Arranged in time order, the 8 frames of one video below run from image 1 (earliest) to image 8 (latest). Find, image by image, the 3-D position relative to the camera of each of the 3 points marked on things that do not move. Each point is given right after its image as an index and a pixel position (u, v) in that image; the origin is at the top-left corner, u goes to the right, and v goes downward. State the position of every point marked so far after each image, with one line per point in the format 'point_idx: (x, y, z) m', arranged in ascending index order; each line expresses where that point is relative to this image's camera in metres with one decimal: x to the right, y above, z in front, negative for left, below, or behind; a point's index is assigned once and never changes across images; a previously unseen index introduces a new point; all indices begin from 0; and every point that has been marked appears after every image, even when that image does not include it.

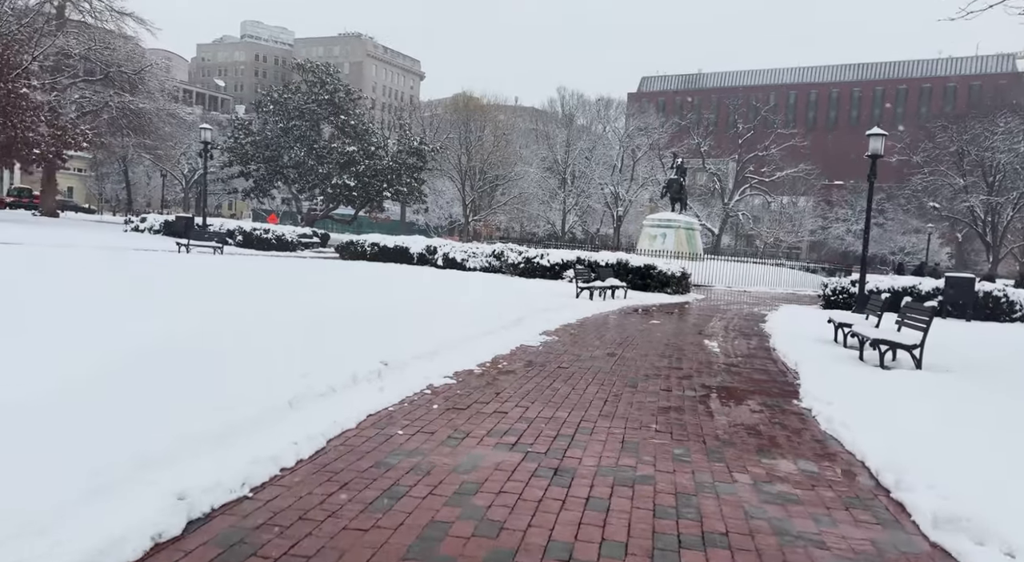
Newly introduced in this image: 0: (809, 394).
0: (+2.7, -1.0, +6.9) m
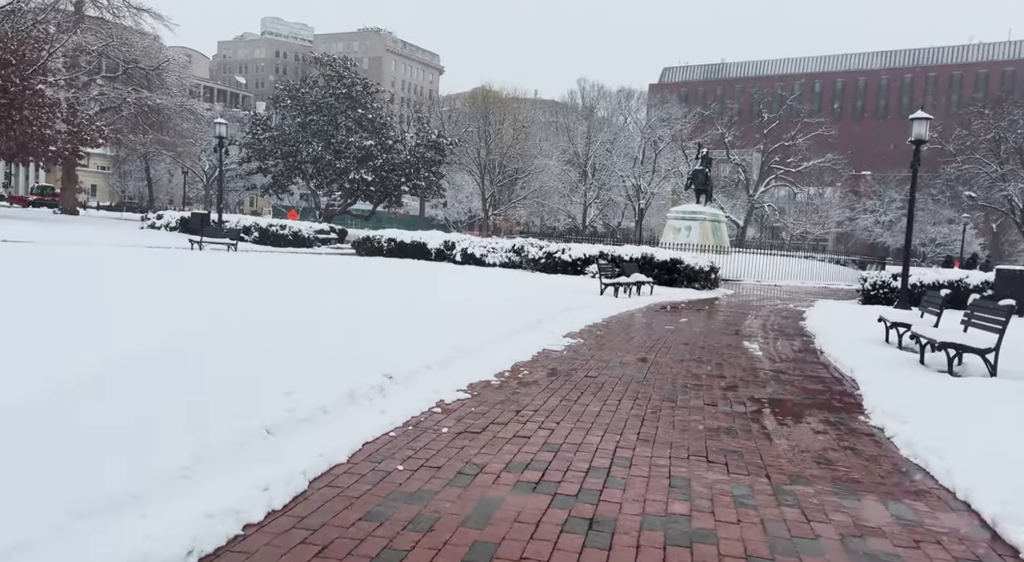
0: (+2.9, -1.0, +6.0) m
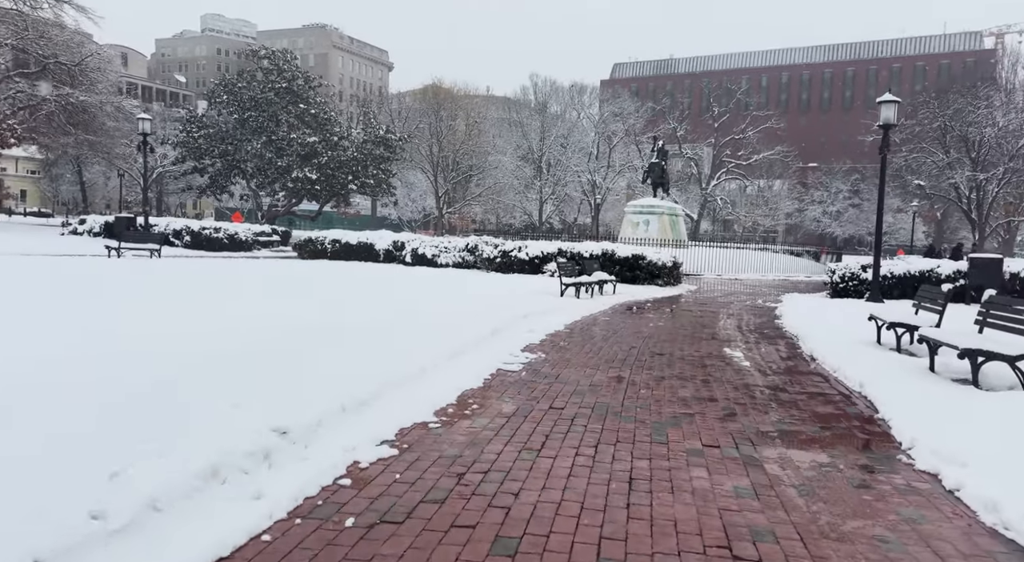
0: (+2.6, -1.0, +4.8) m
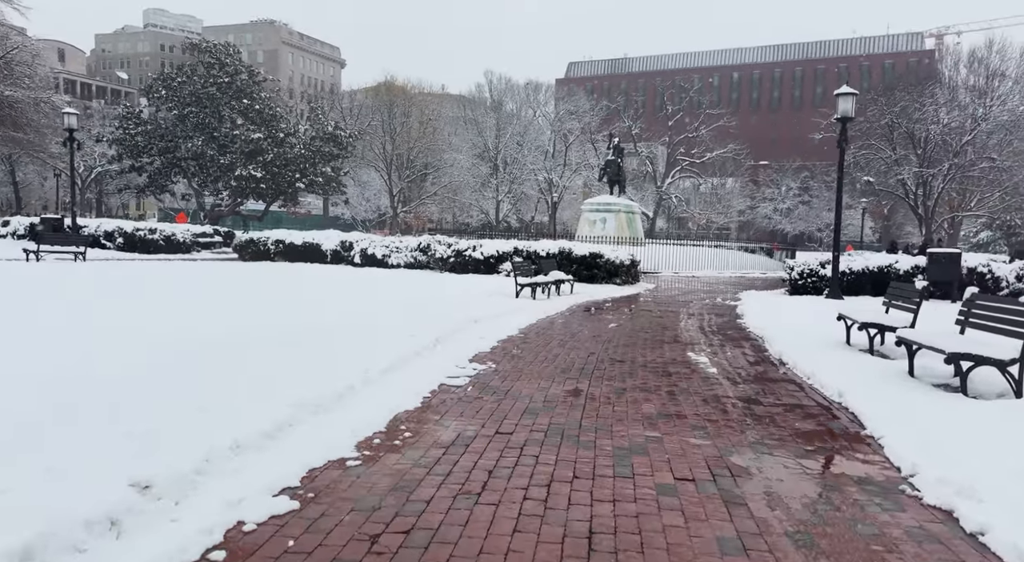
0: (+2.2, -1.0, +4.1) m
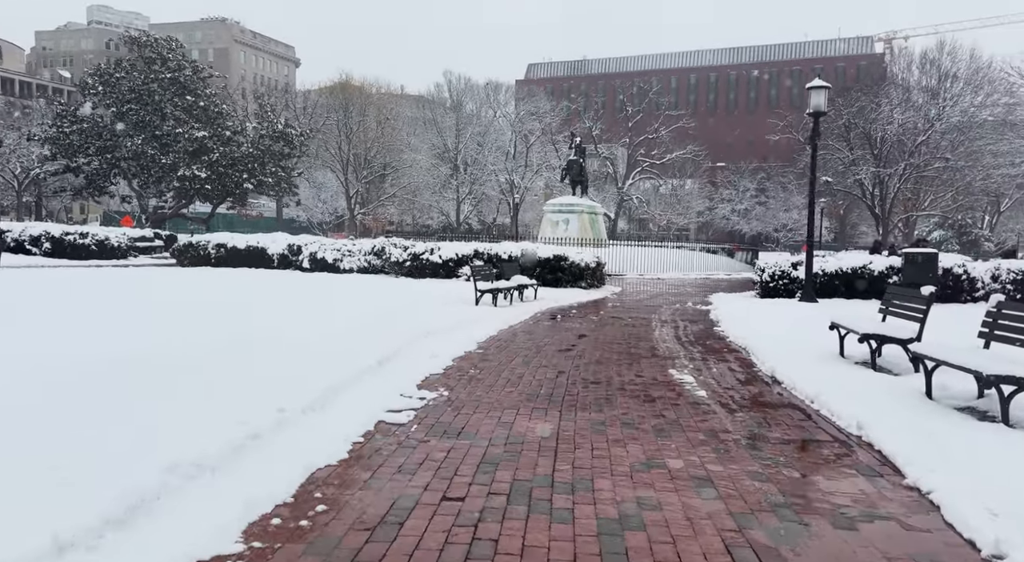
0: (+2.0, -1.1, +3.1) m
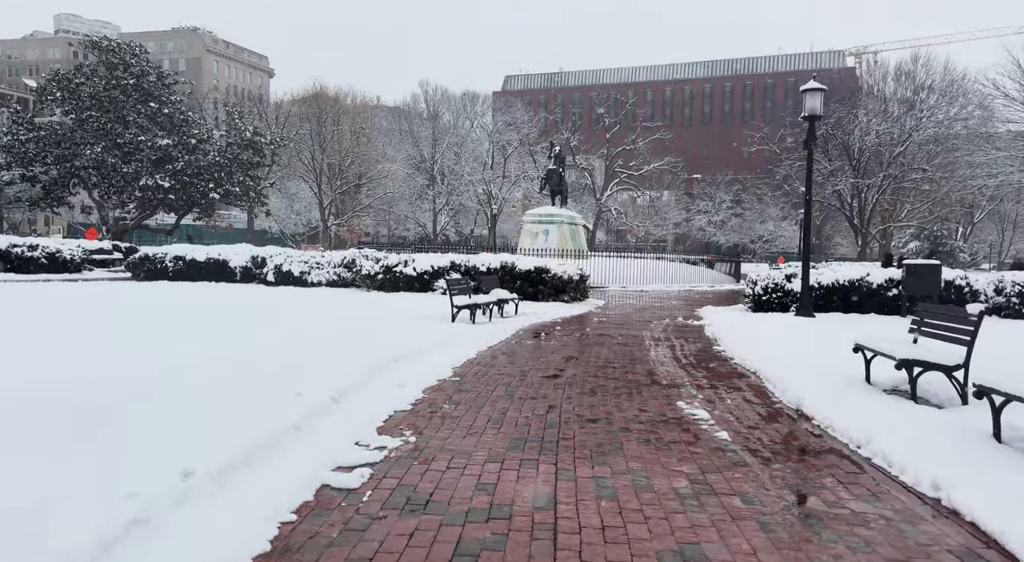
0: (+2.0, -1.2, +2.0) m
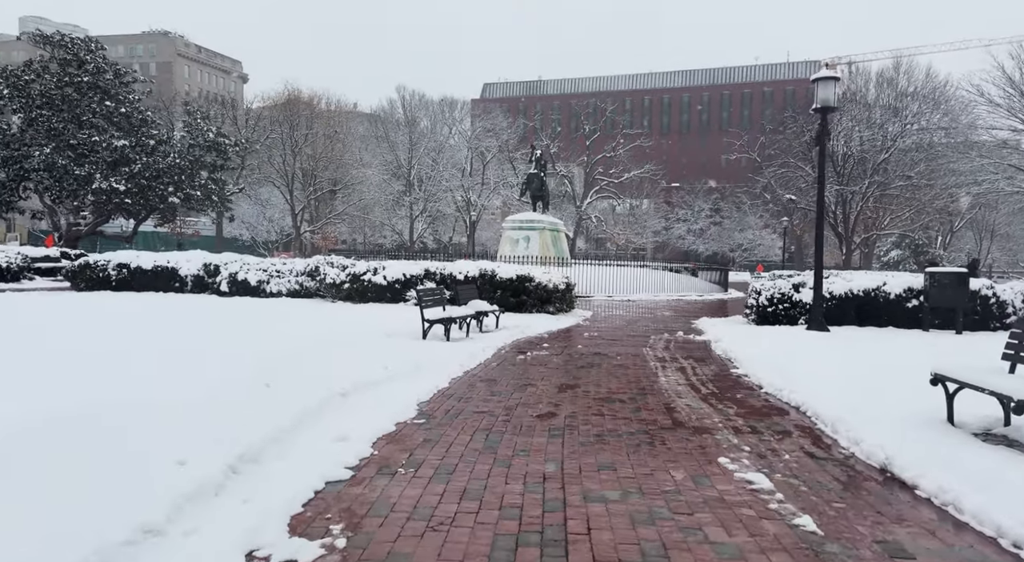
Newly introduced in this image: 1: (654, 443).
0: (+2.0, -1.2, +0.4) m
1: (+0.9, -1.1, +5.2) m
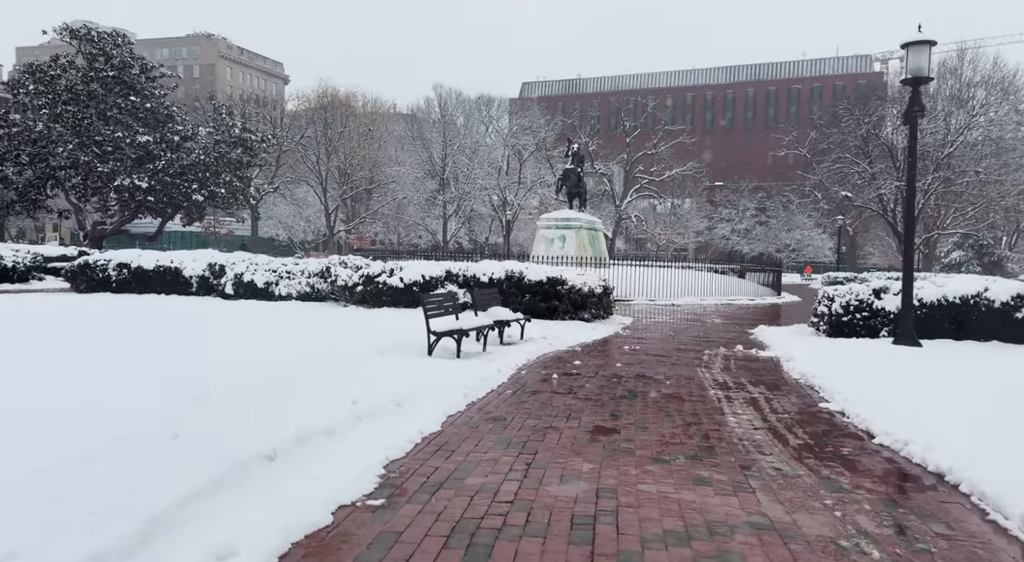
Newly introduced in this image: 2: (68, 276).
0: (+1.7, -1.2, -1.7) m
1: (+0.9, -1.2, +3.2) m
2: (-11.4, +0.1, +19.5) m
